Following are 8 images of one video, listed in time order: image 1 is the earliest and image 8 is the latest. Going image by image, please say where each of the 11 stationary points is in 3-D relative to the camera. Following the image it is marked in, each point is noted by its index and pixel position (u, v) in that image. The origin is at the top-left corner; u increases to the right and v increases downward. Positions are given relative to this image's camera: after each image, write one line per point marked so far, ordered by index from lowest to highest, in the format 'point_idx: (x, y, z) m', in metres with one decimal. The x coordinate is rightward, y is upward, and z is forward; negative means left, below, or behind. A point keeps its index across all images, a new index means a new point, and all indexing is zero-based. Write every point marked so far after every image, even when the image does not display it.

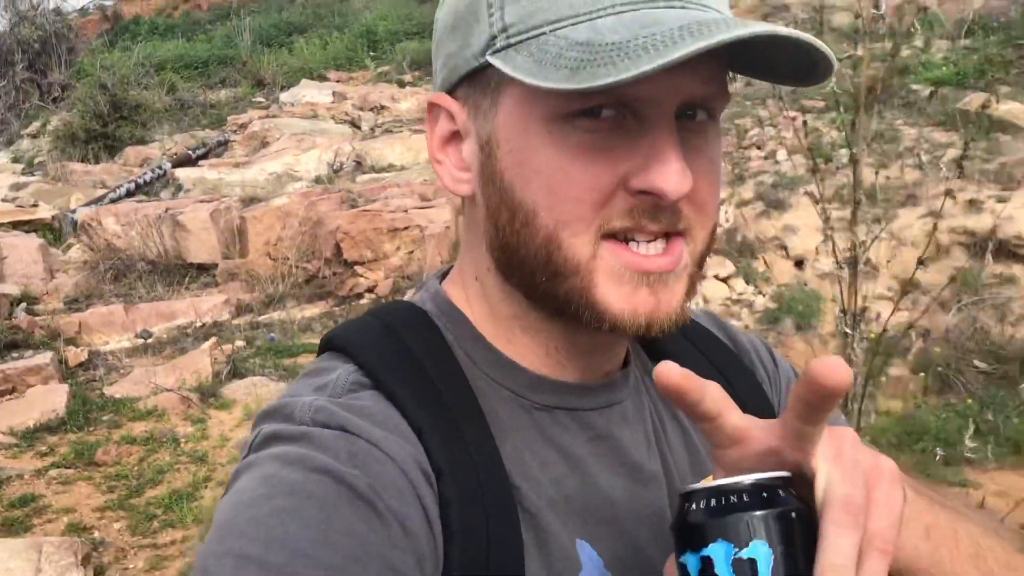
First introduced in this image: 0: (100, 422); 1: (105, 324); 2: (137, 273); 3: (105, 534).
0: (-2.0, -0.7, +4.8) m
1: (-2.5, -0.2, +6.0) m
2: (-2.6, +0.1, +6.7) m
3: (-1.6, -0.9, +3.7) m
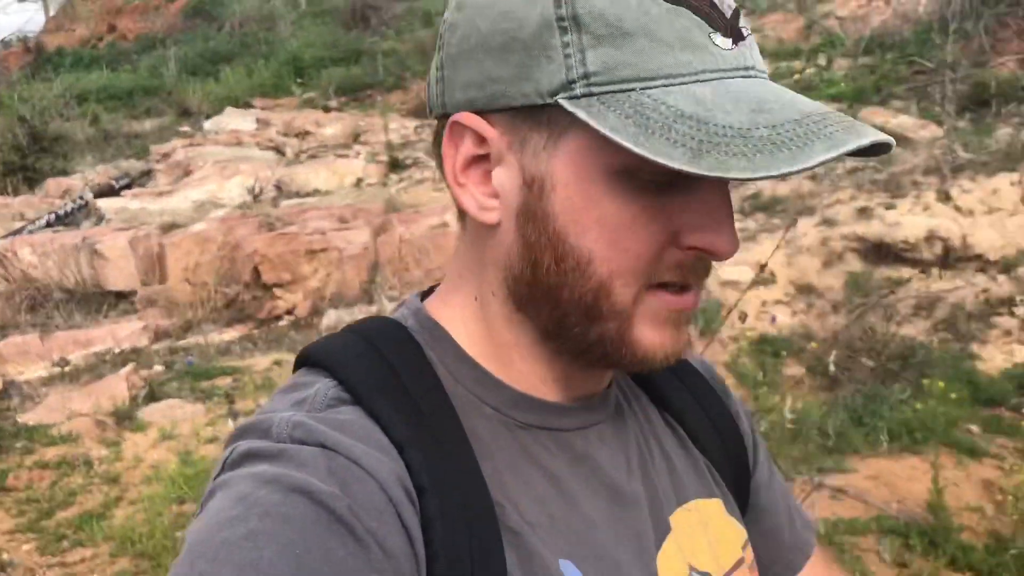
0: (-2.5, -0.8, +4.8) m
1: (-3.0, -0.4, +6.0) m
2: (-3.2, -0.1, +6.7) m
3: (-1.9, -1.0, +3.7) m
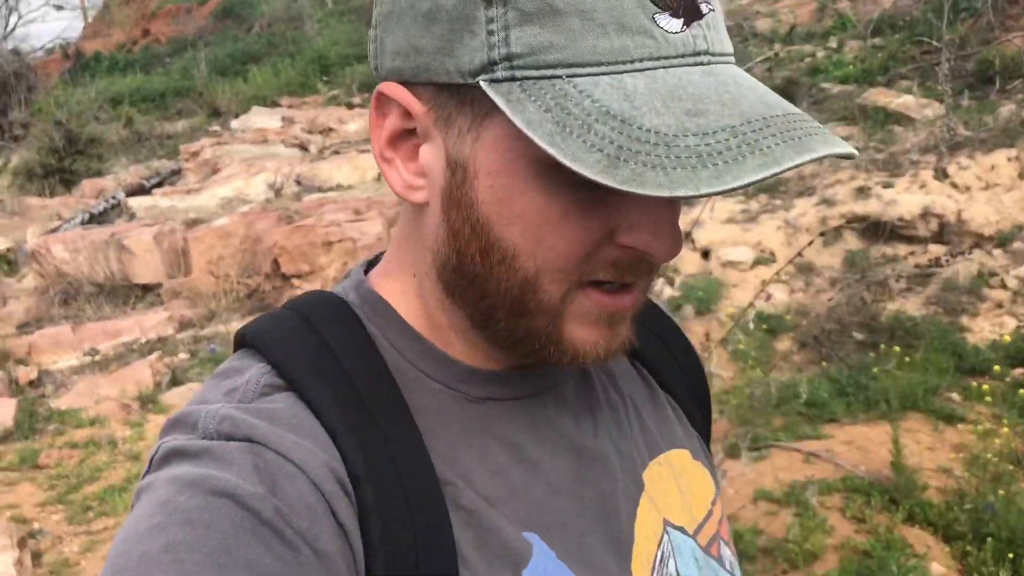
0: (-2.5, -0.8, +5.1) m
1: (-3.0, -0.4, +6.3) m
2: (-3.1, -0.1, +7.0) m
3: (-1.9, -1.0, +4.0) m
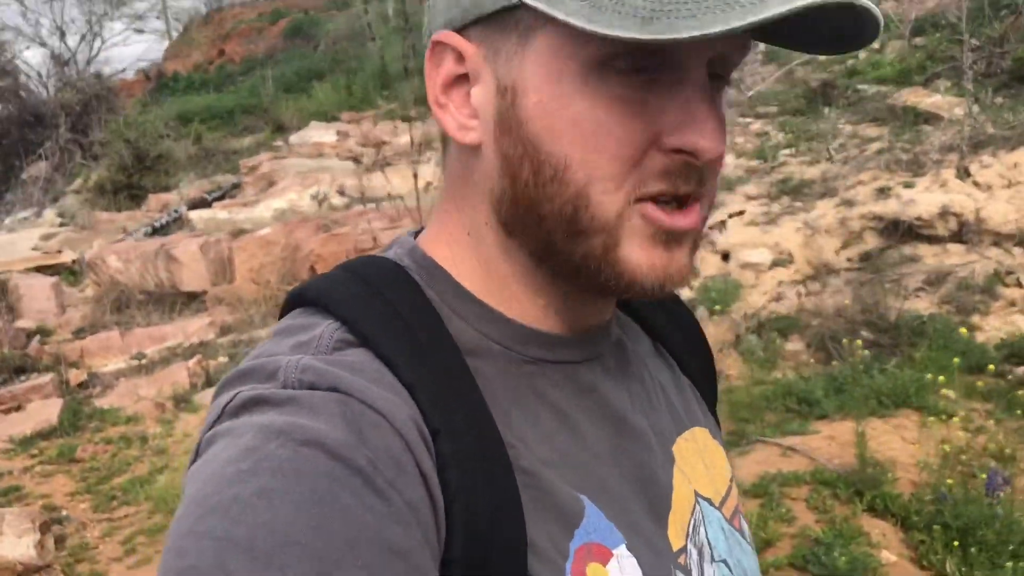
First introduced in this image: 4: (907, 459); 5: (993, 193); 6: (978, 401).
0: (-2.4, -0.8, +5.5) m
1: (-2.8, -0.4, +6.7) m
2: (-2.9, -0.1, +7.4) m
3: (-2.0, -1.0, +4.4) m
4: (+1.5, -0.7, +3.7) m
5: (+2.9, +0.6, +5.9) m
6: (+2.1, -0.5, +4.3) m
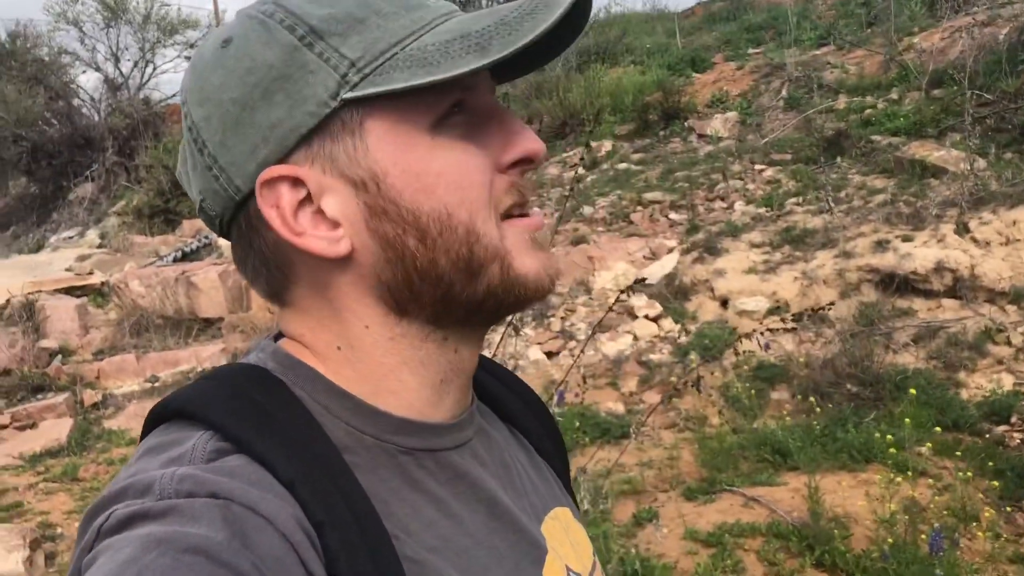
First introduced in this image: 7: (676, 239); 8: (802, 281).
0: (-2.5, -0.9, +5.7) m
1: (-2.8, -0.6, +6.9) m
2: (-2.8, -0.3, +7.7) m
3: (-2.1, -1.1, +4.5) m
4: (+1.4, -0.9, +3.8) m
5: (+2.9, +0.2, +5.9) m
6: (+2.0, -0.8, +4.3) m
7: (+1.3, +0.4, +7.6) m
8: (+1.9, 0.0, +6.3) m
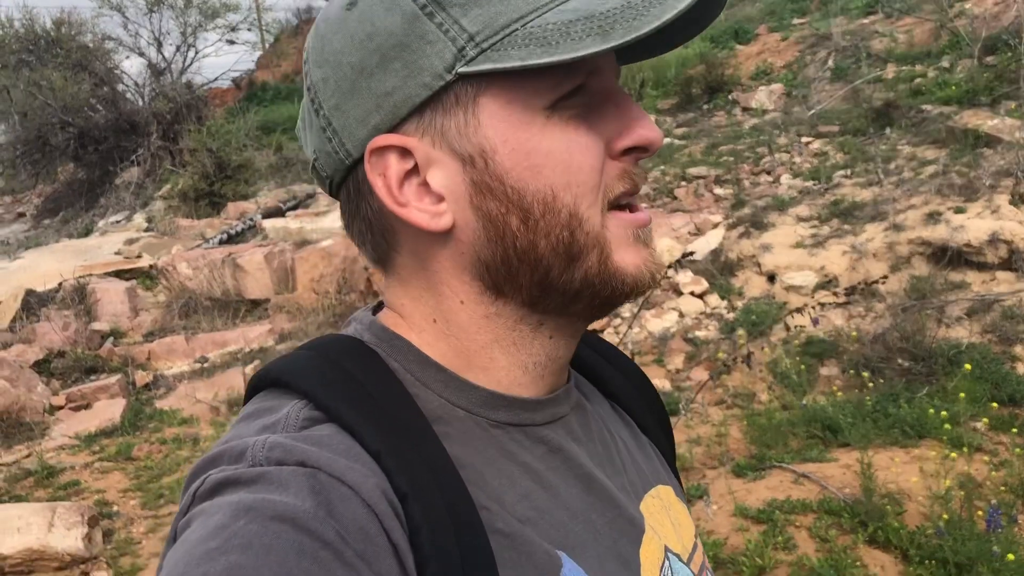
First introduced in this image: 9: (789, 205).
0: (-2.2, -0.8, +5.8) m
1: (-2.5, -0.5, +7.0) m
2: (-2.5, -0.2, +7.8) m
3: (-1.9, -1.1, +4.6) m
4: (+1.6, -0.8, +3.7) m
5: (+3.2, +0.4, +5.8) m
6: (+2.2, -0.6, +4.2) m
7: (+1.6, +0.6, +7.5) m
8: (+2.2, +0.2, +6.2) m
9: (+2.1, +0.6, +7.3) m
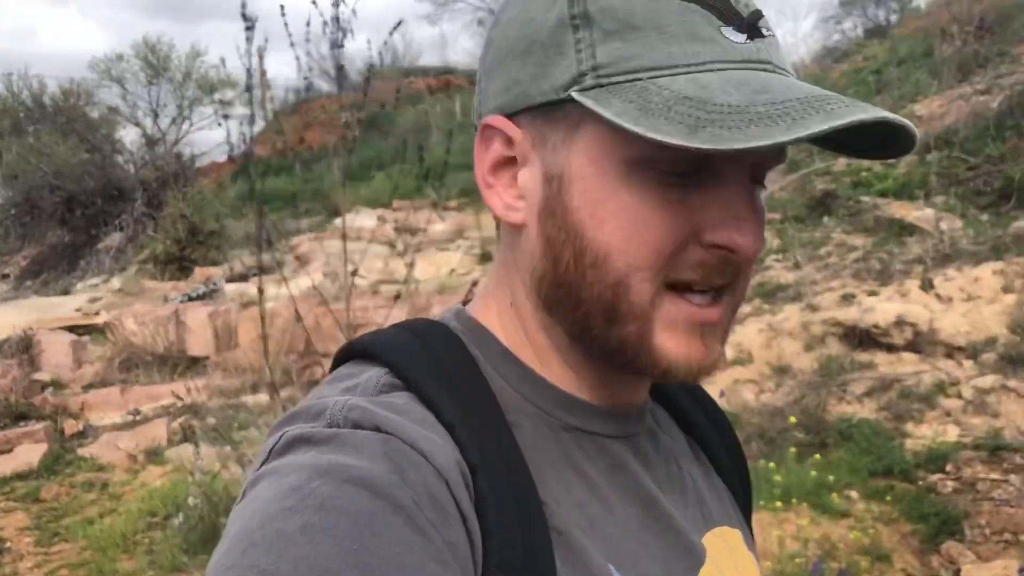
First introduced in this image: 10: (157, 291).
0: (-2.7, -1.1, +5.8) m
1: (-3.0, -0.8, +7.1) m
2: (-3.0, -0.6, +7.9) m
3: (-2.4, -1.2, +4.7) m
4: (+1.0, -1.0, +3.8) m
5: (+2.7, -0.1, +5.9) m
6: (+1.6, -1.0, +4.3) m
7: (+1.1, 0.0, +7.7) m
8: (+1.7, -0.3, +6.4) m
9: (+1.6, 0.0, +7.5) m
10: (-4.4, 0.0, +12.1) m
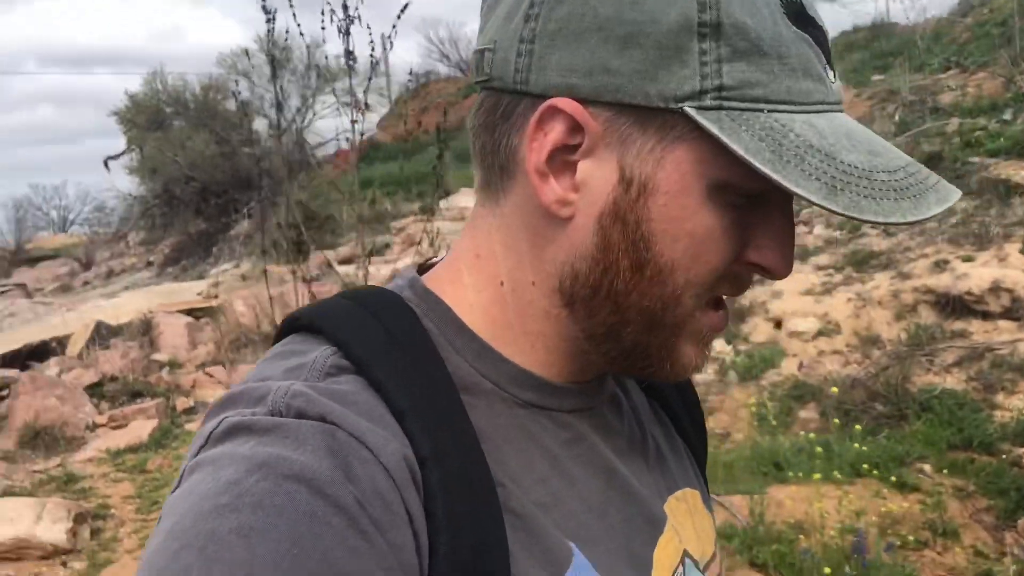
0: (-2.2, -1.0, +6.2) m
1: (-2.3, -0.7, +7.6) m
2: (-2.2, -0.5, +8.3) m
3: (-2.1, -1.2, +5.1) m
4: (+1.2, -0.9, +3.7) m
5: (+3.1, +0.1, +5.6) m
6: (+1.9, -0.8, +4.2) m
7: (+1.8, +0.2, +7.5) m
8: (+2.2, -0.1, +6.2) m
9: (+2.3, +0.3, +7.3) m
10: (-3.1, +0.2, +12.6) m
